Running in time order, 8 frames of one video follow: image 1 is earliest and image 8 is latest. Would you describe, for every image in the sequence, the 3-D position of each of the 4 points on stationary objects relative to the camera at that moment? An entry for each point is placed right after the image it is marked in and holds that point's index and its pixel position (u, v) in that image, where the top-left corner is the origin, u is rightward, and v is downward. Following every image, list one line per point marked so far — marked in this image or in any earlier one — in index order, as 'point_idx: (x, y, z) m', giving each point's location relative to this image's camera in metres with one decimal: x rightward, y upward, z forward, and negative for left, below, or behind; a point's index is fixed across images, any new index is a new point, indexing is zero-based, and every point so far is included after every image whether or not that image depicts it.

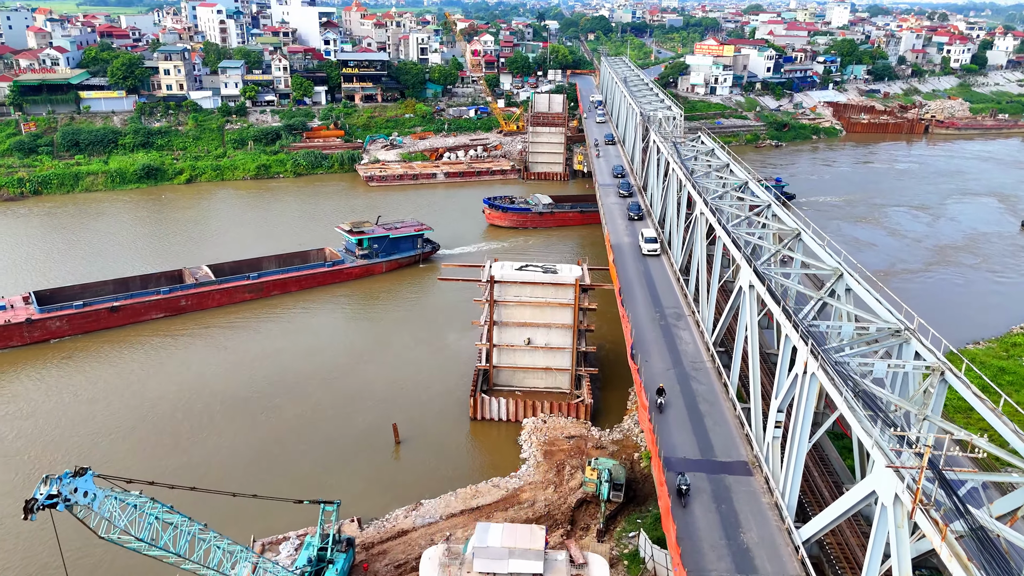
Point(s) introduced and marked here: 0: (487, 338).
0: (-0.5, -1.0, +18.7) m
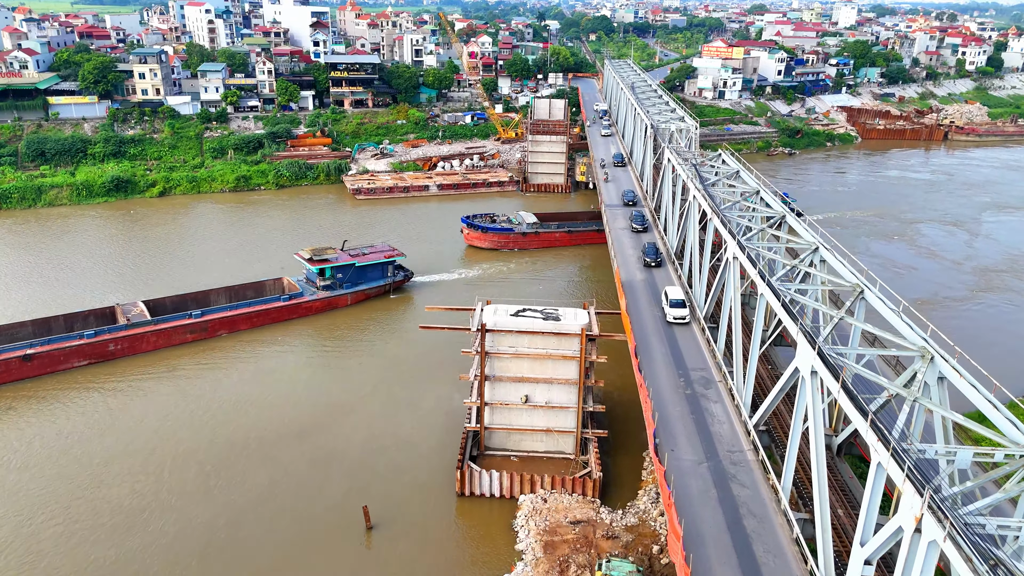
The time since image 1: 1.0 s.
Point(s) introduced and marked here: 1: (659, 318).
0: (-0.6, -1.9, +16.0) m
1: (+2.6, -0.6, +16.3) m
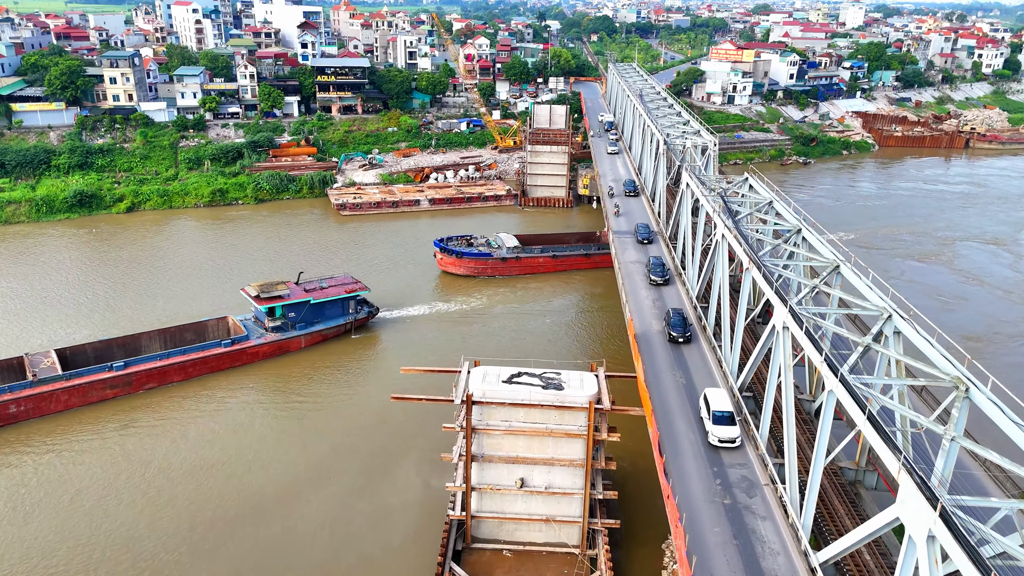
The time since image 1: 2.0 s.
0: (-0.7, -2.7, +13.2) m
1: (+2.5, -1.5, +13.6) m
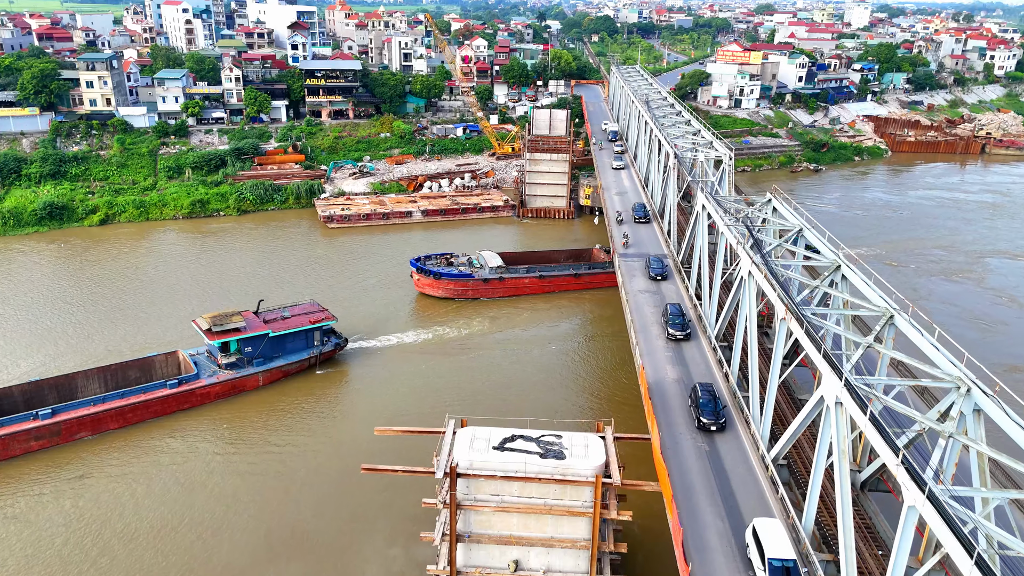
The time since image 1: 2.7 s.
0: (-0.8, -3.3, +11.2) m
1: (+2.5, -2.1, +11.6) m
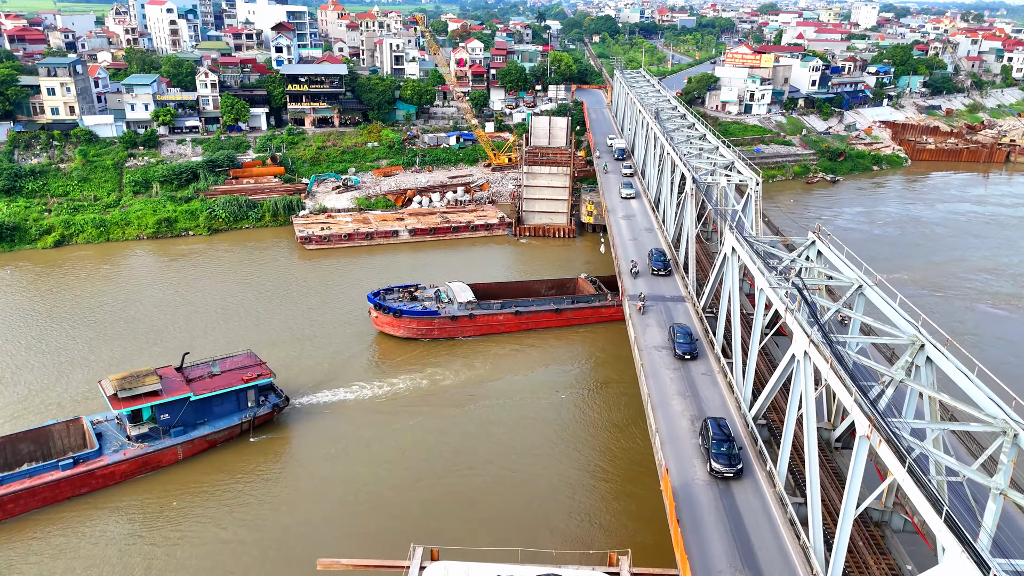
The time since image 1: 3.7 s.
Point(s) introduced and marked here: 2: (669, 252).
0: (-0.9, -4.2, +8.5) m
1: (+2.3, -2.9, +8.8) m
2: (+3.4, +0.8, +19.7) m
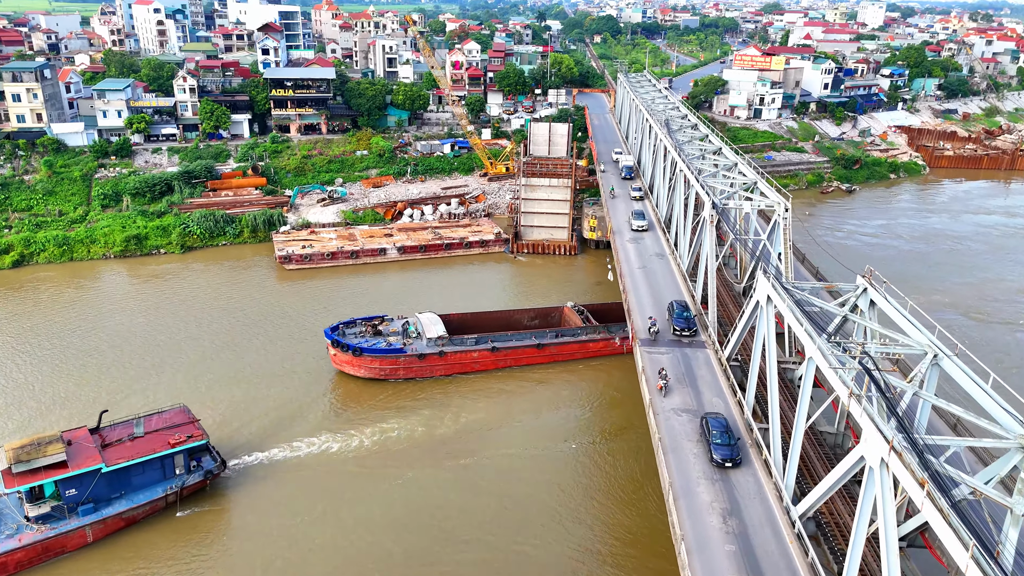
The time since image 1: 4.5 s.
0: (-1.0, -4.9, +6.2) m
1: (+2.2, -3.6, +6.6) m
2: (+3.3, +0.1, +17.5) m
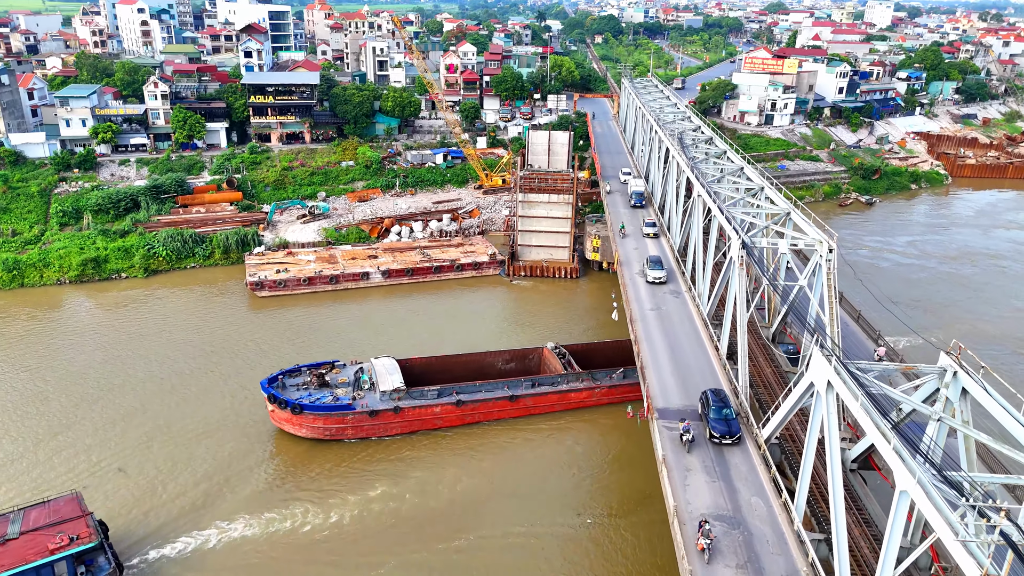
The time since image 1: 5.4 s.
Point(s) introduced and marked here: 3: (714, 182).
0: (-1.2, -5.7, +3.7) m
1: (+2.1, -4.4, +4.1) m
2: (+3.1, -0.7, +15.0) m
3: (+4.1, +2.2, +18.8) m
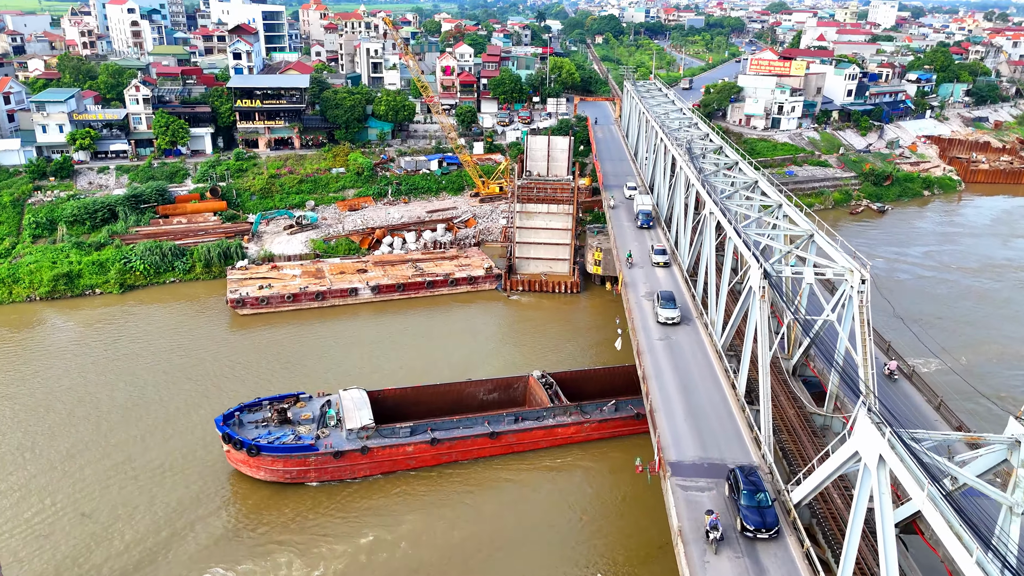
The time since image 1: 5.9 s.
0: (-1.3, -6.1, +2.3) m
1: (+2.0, -4.9, +2.7) m
2: (+3.1, -1.1, +13.6) m
3: (+4.0, +1.8, +17.4) m
